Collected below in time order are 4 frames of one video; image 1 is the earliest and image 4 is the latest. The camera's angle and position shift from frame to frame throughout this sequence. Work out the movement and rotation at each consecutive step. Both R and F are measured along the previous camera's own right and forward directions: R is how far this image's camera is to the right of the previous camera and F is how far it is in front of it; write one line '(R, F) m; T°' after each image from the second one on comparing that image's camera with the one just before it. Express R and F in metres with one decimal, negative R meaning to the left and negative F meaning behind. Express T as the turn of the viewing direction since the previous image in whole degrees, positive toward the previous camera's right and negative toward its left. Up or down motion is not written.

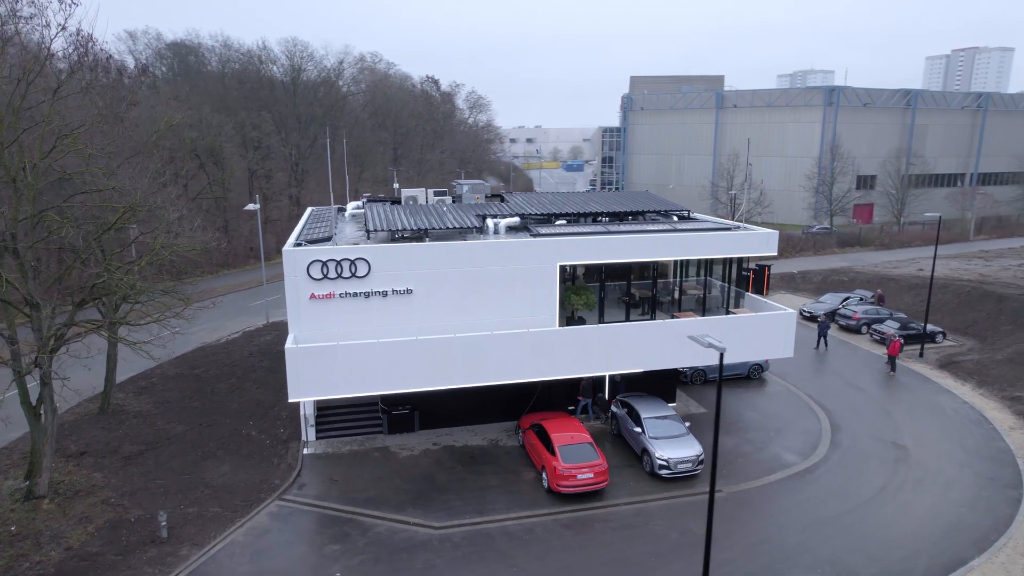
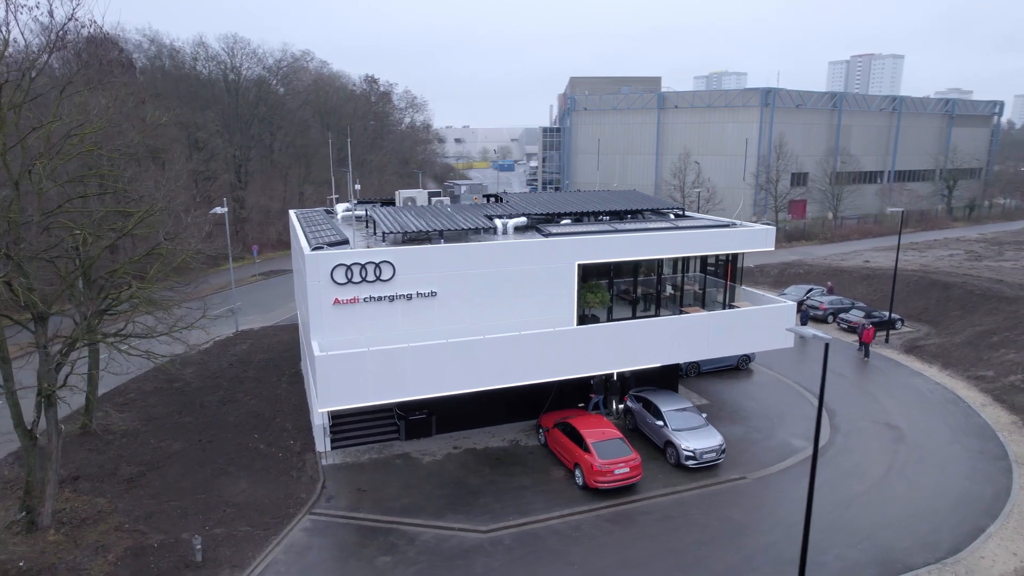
(-2.3, +0.1) m; +6°
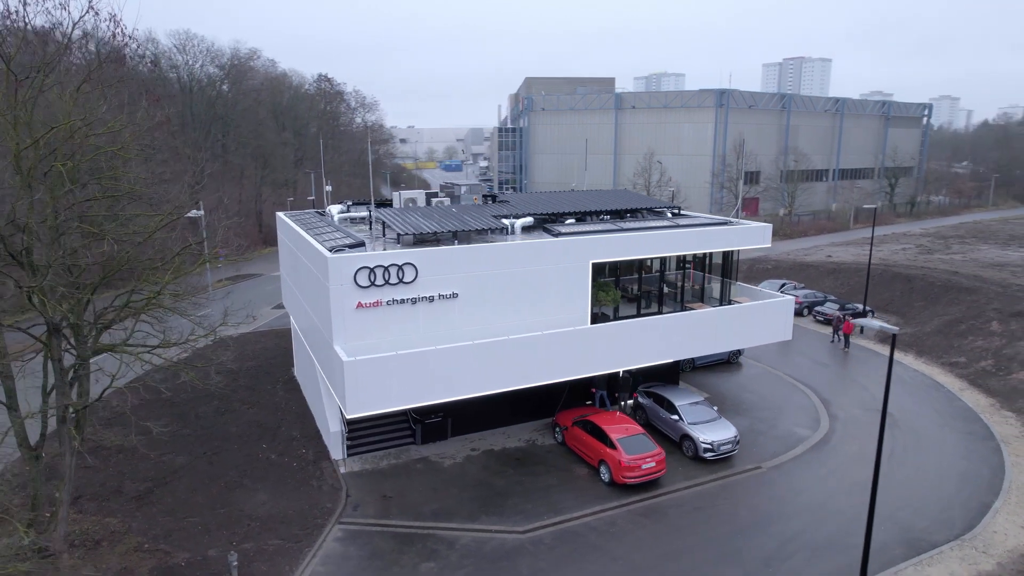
(-1.7, +0.1) m; +5°
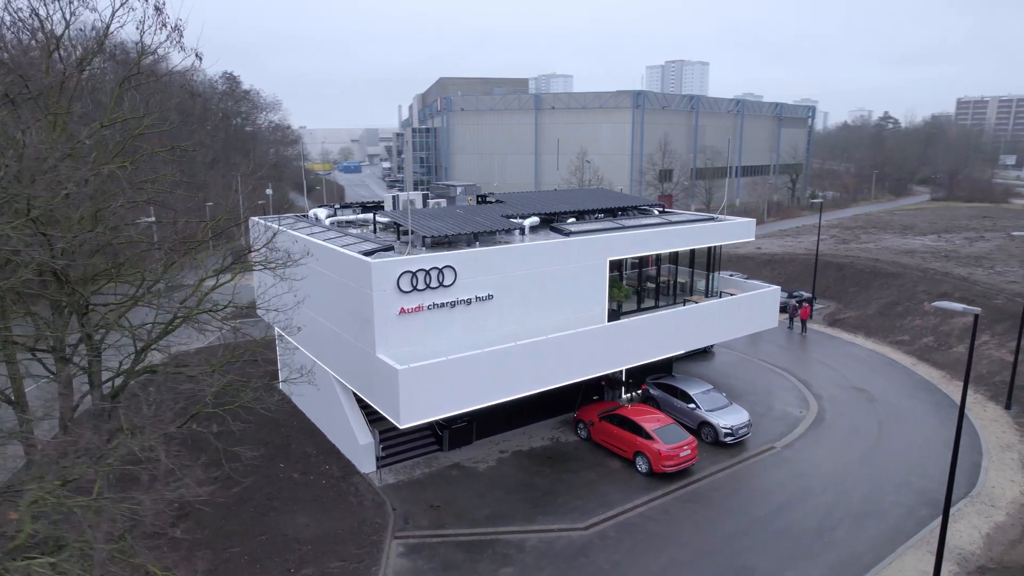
(-3.1, +0.2) m; +9°
